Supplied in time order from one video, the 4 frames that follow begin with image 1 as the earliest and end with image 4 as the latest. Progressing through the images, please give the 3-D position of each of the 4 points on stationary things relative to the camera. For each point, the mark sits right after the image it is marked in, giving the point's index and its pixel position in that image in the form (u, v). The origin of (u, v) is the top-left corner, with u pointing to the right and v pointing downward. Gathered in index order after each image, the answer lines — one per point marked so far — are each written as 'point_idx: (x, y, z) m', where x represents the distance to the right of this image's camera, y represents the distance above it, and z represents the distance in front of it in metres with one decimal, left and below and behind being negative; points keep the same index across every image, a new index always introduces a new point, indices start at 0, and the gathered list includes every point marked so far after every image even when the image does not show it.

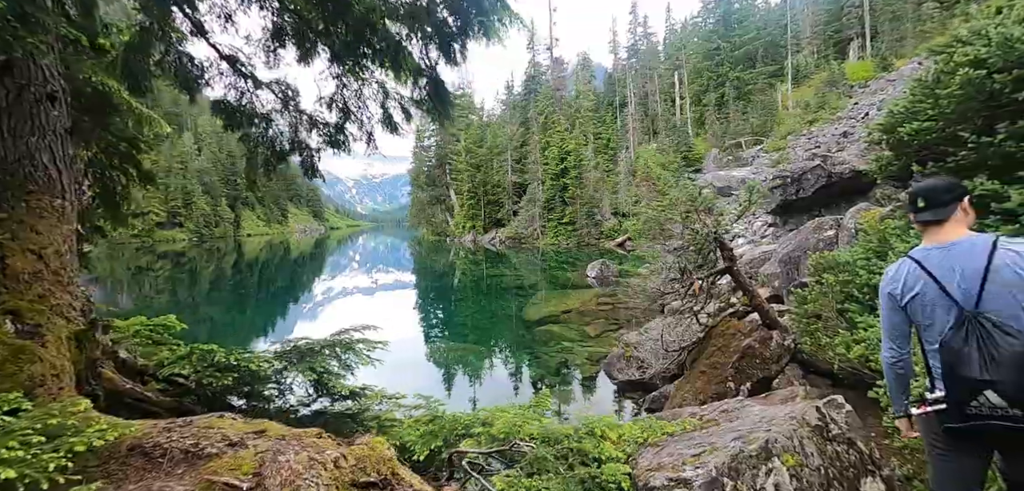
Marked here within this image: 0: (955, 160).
0: (+5.6, +1.1, +6.0) m
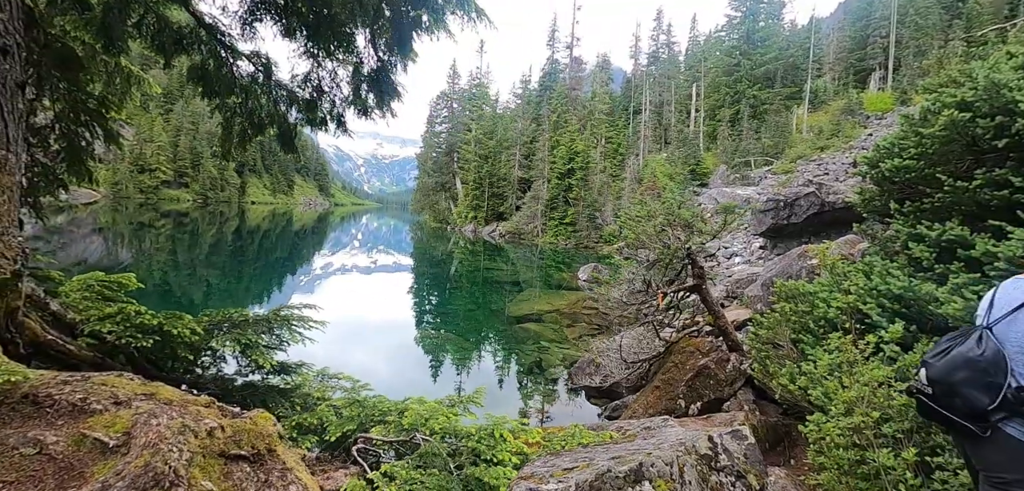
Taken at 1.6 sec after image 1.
0: (+5.3, +0.6, +6.0) m
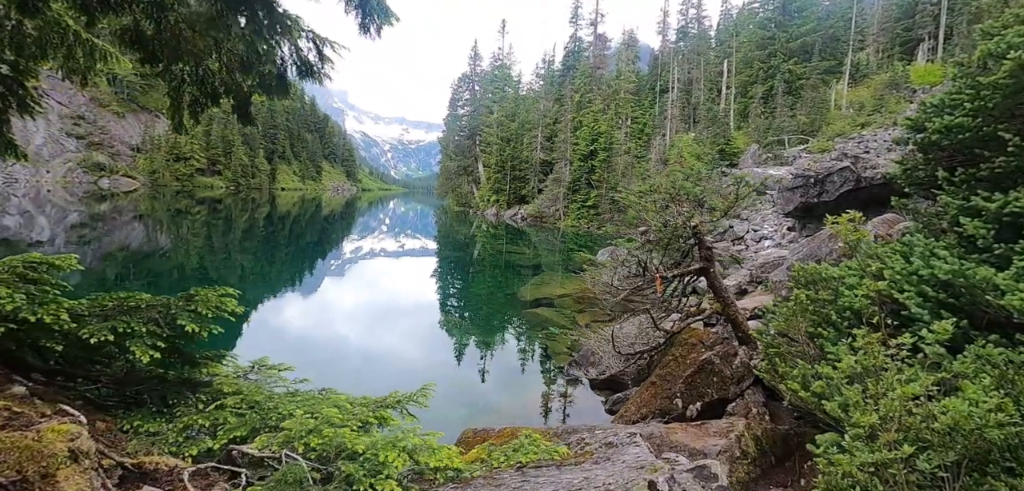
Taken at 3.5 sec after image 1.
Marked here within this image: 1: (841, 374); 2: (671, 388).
0: (+5.0, +0.8, +4.9) m
1: (+2.3, -0.9, +3.3) m
2: (+2.0, -1.7, +5.6) m
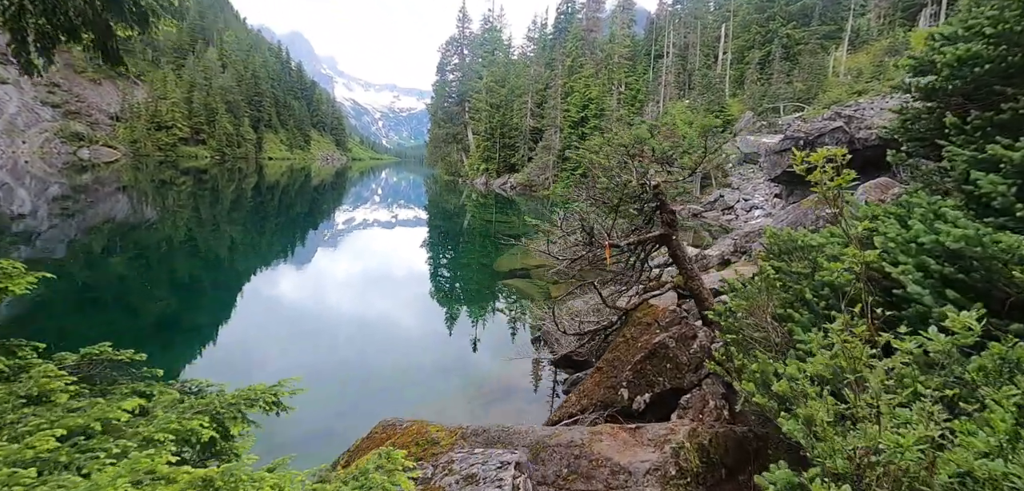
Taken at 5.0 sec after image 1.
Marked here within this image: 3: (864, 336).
0: (+4.1, +1.1, +3.9) m
1: (+1.5, -0.7, +2.3) m
2: (+1.2, -1.4, +4.7) m
3: (+1.8, -0.4, +2.3) m
